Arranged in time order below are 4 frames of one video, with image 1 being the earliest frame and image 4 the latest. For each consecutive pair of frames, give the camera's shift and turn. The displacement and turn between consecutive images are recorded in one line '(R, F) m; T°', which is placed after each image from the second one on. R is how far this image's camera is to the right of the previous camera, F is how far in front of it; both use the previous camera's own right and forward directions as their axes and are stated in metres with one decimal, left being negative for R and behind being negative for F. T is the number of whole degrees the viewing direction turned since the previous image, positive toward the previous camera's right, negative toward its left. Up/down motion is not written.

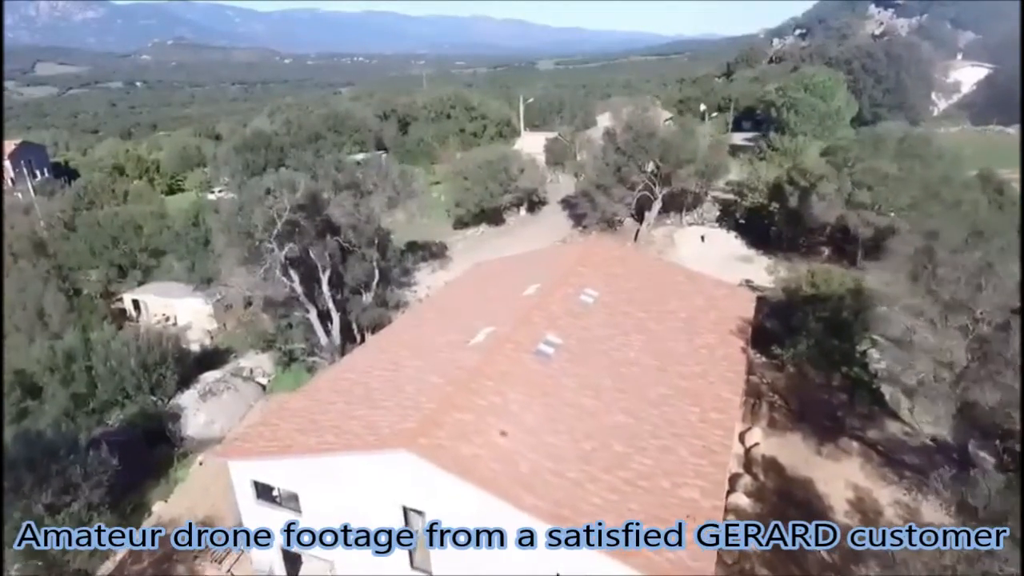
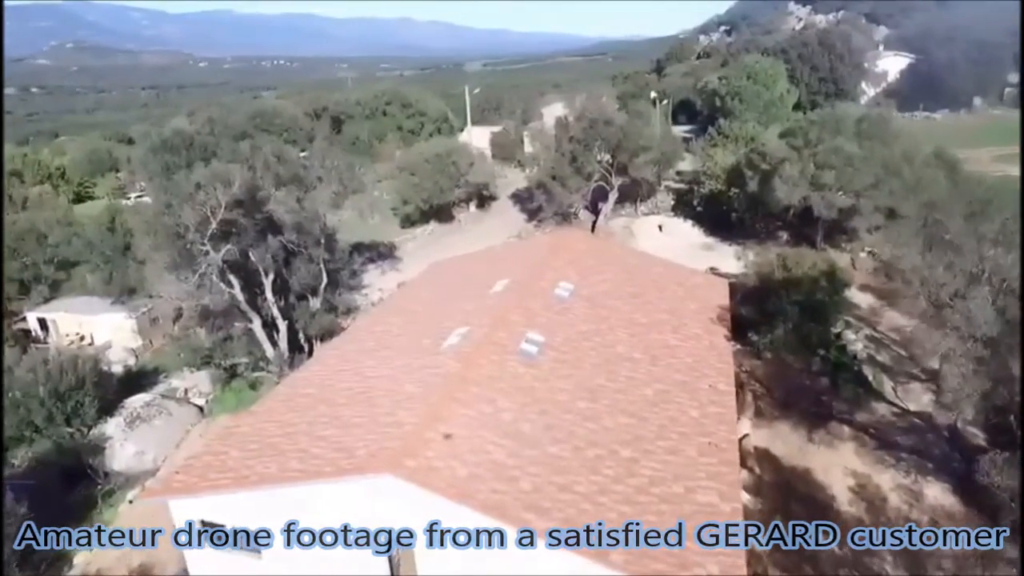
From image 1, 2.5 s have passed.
(-1.2, +1.9) m; +6°
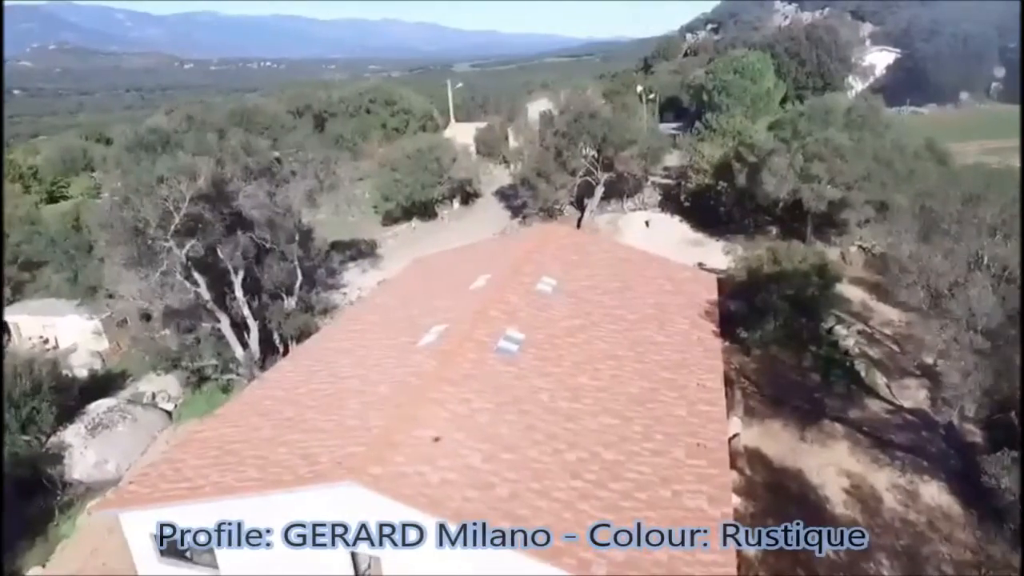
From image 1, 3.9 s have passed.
(+0.3, +0.9) m; +1°
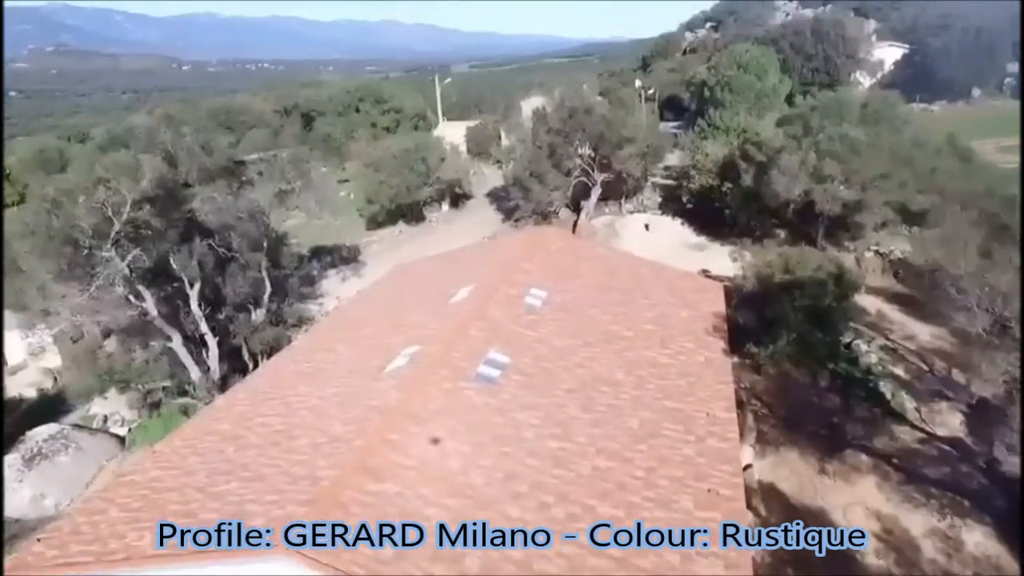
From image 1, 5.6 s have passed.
(+0.4, +2.2) m; 0°
